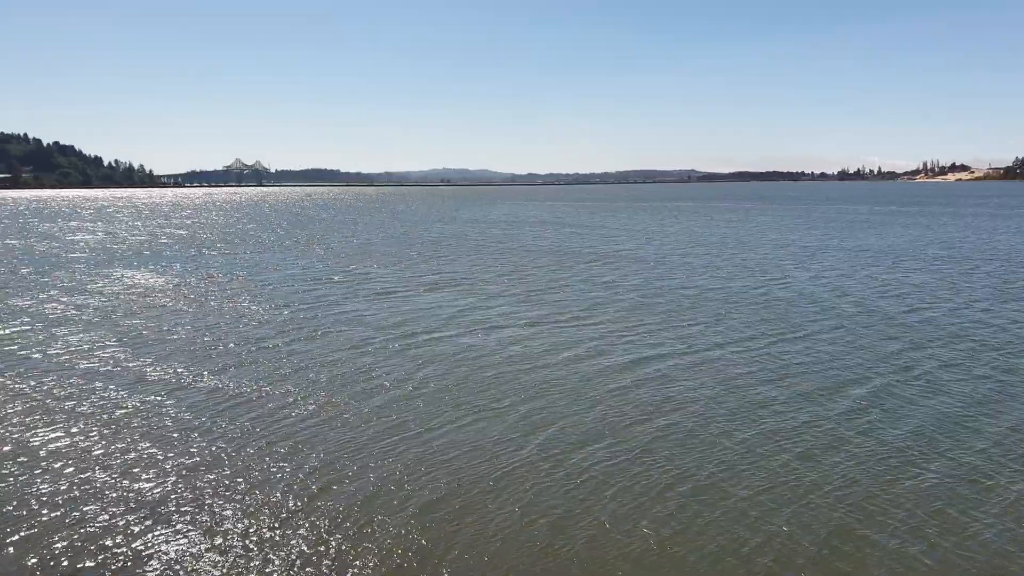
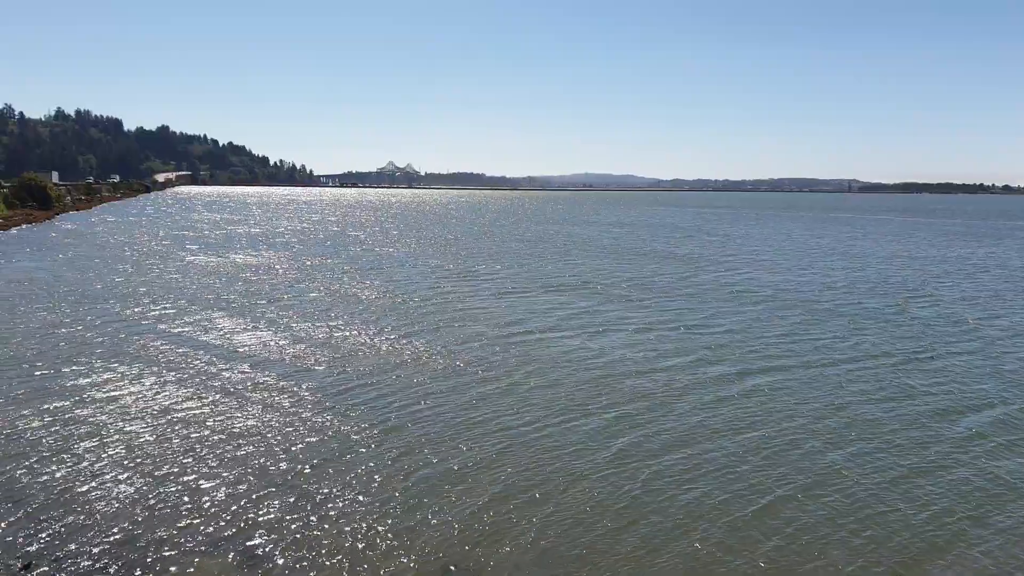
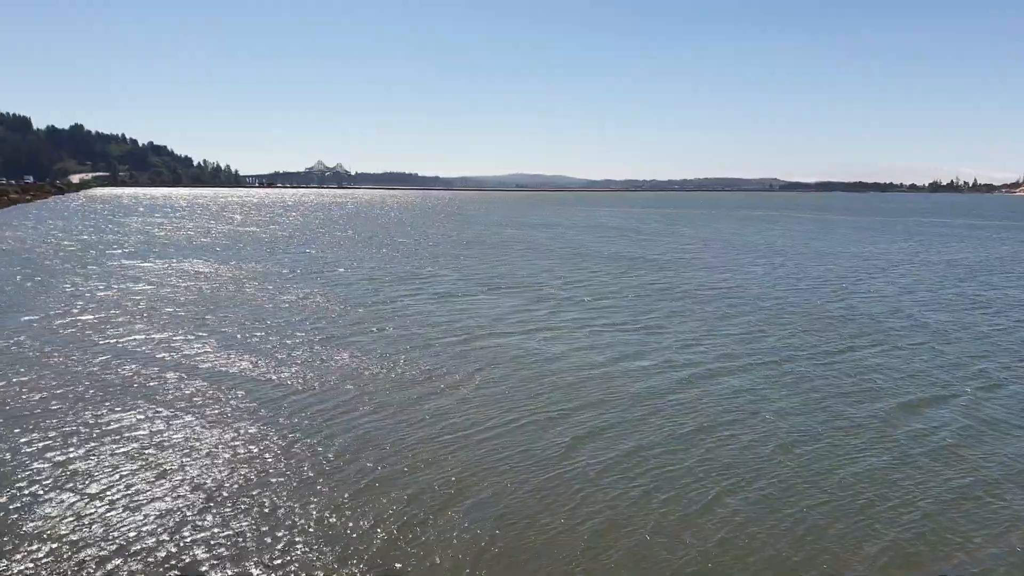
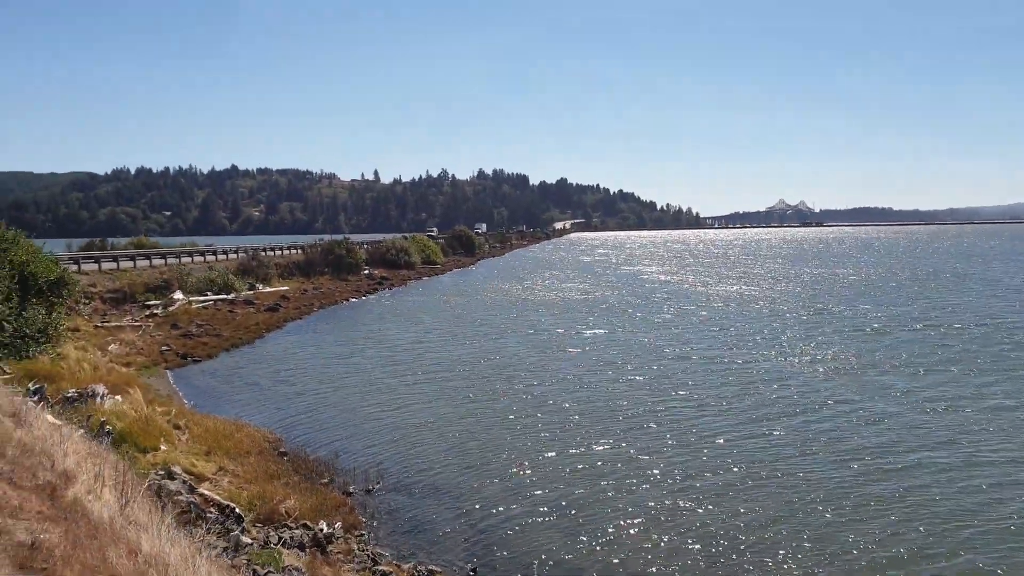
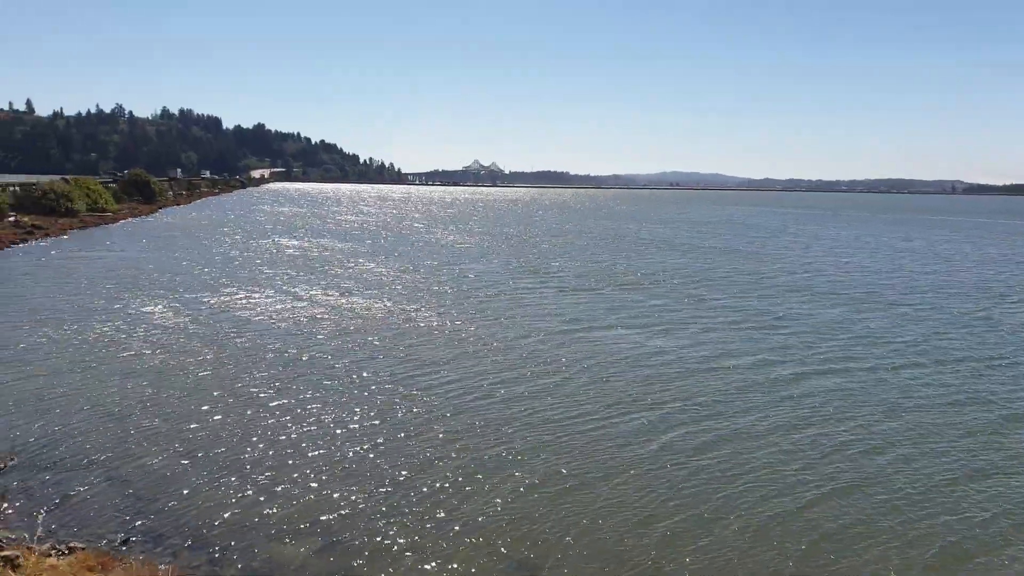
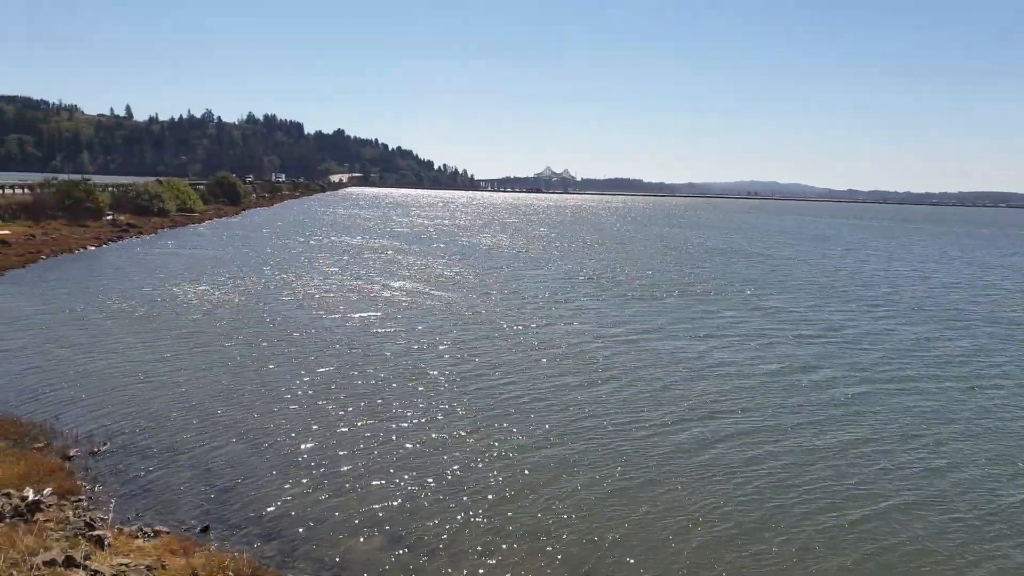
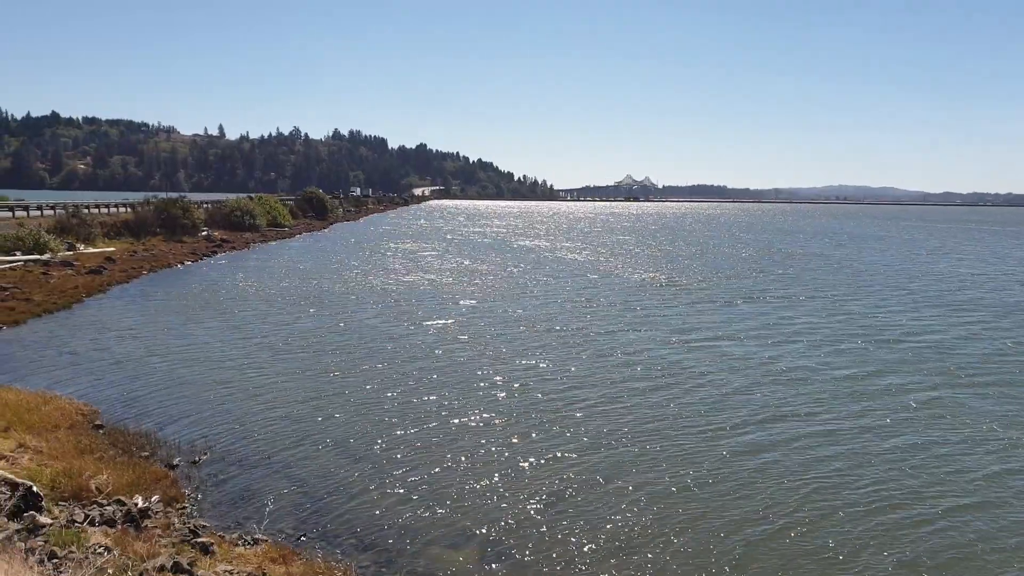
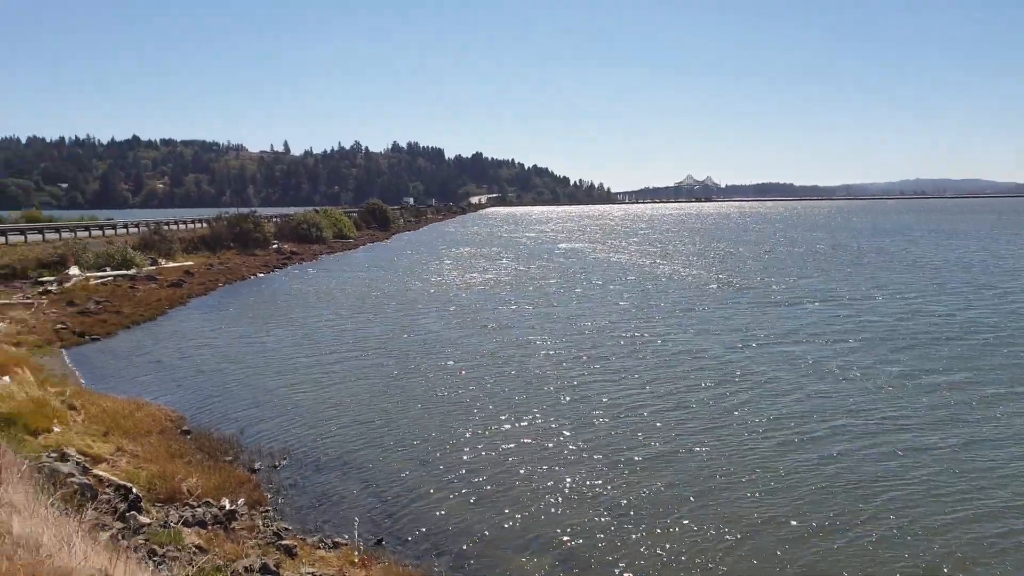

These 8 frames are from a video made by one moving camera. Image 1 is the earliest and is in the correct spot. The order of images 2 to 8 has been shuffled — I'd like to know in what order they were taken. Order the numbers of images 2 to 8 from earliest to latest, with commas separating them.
3, 2, 5, 6, 7, 8, 4
